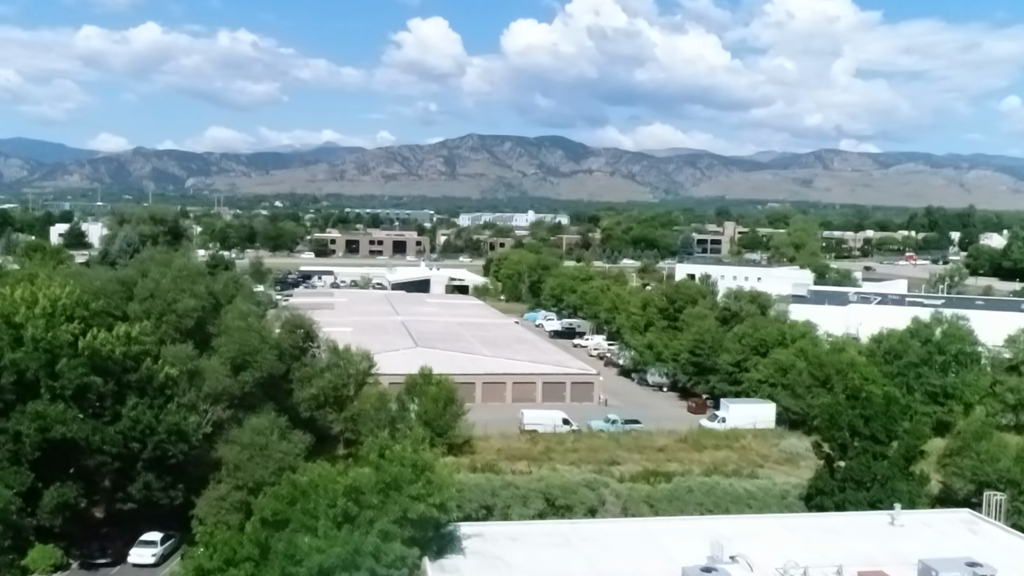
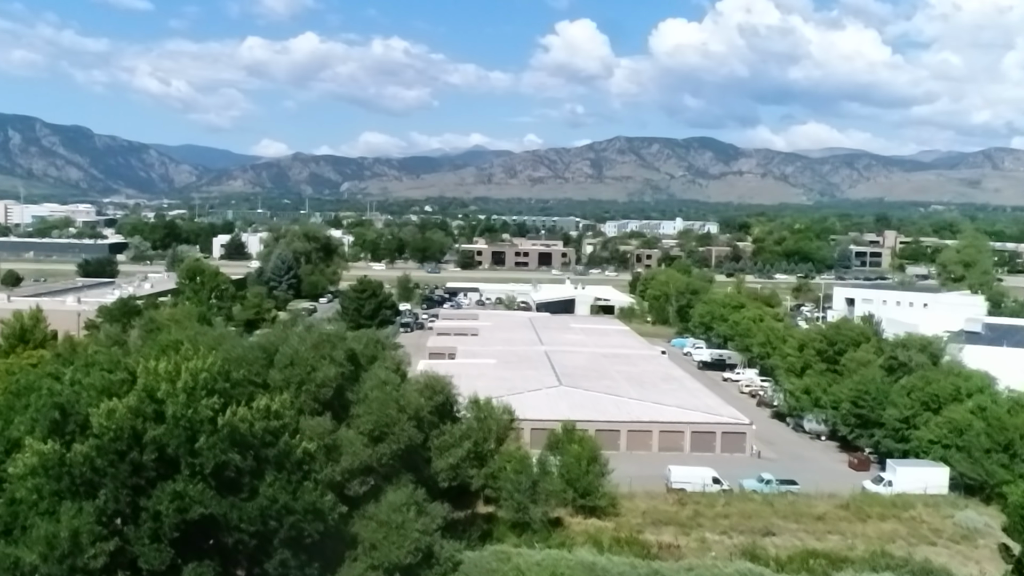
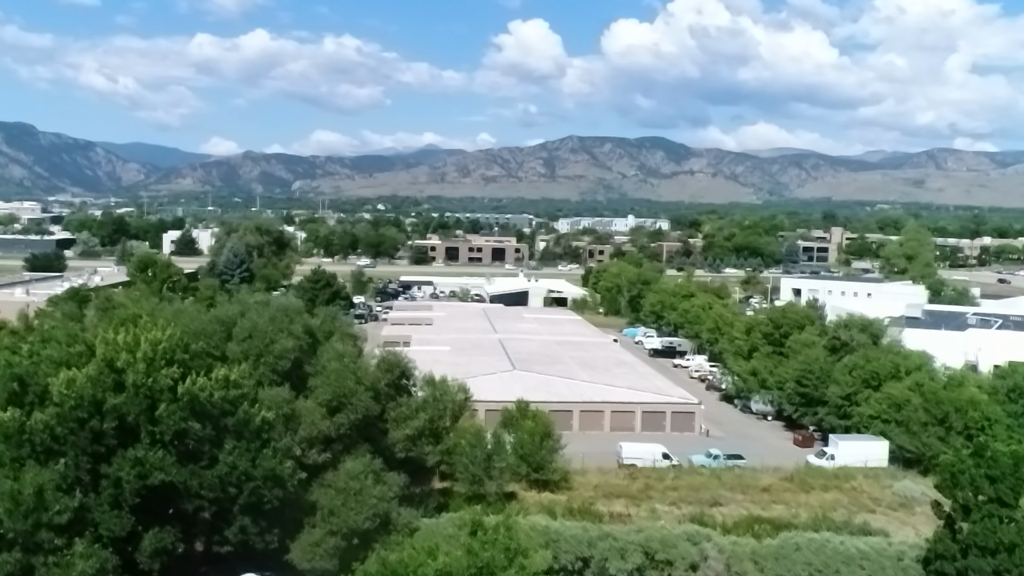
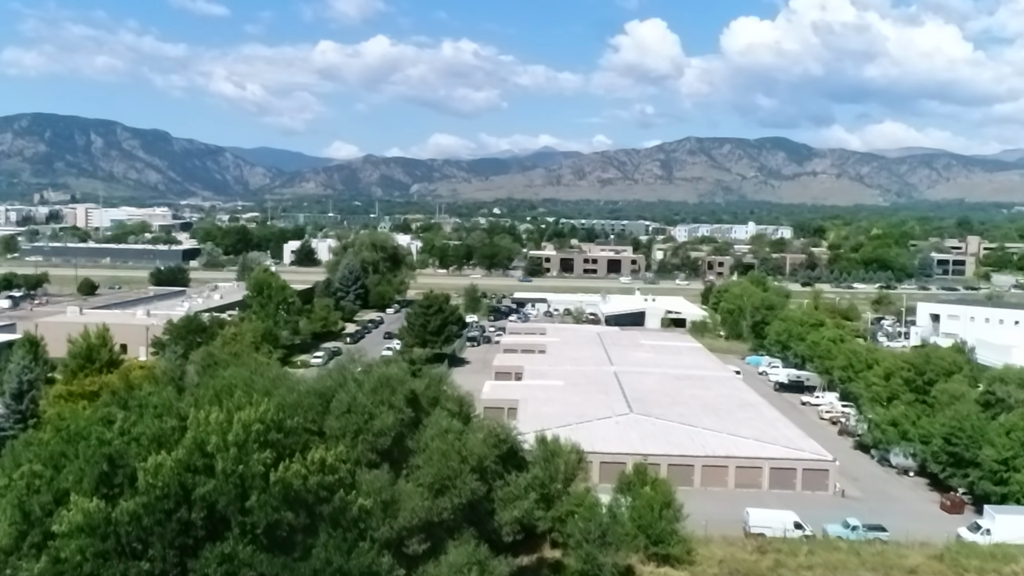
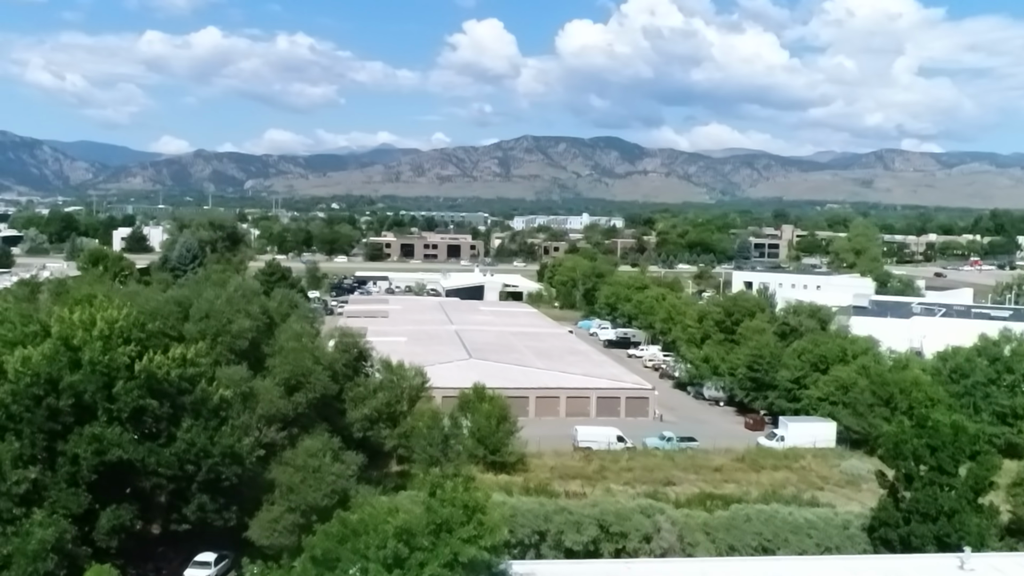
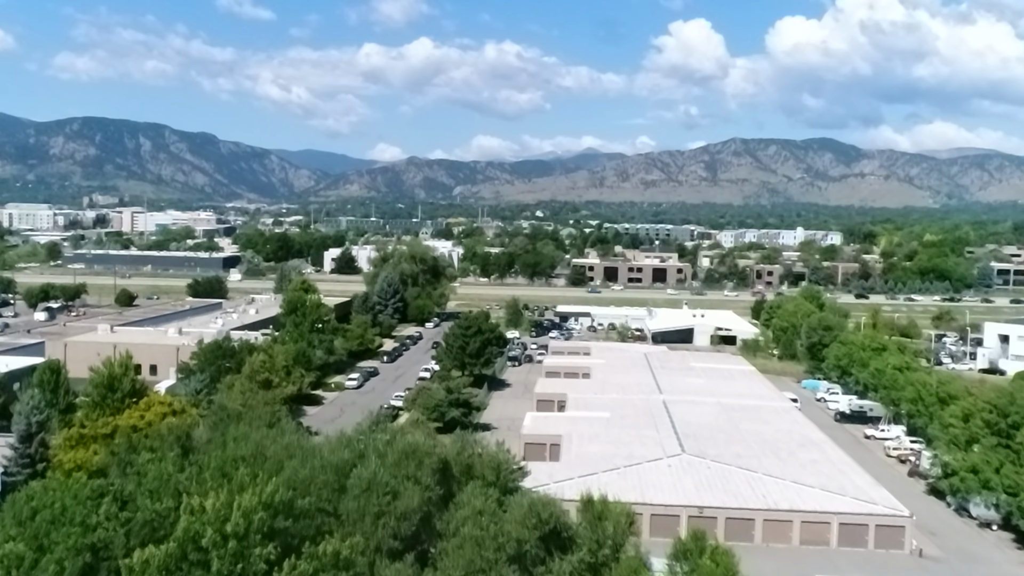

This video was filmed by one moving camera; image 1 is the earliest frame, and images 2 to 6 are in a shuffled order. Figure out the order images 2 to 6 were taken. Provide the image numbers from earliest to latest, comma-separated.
5, 3, 2, 4, 6
